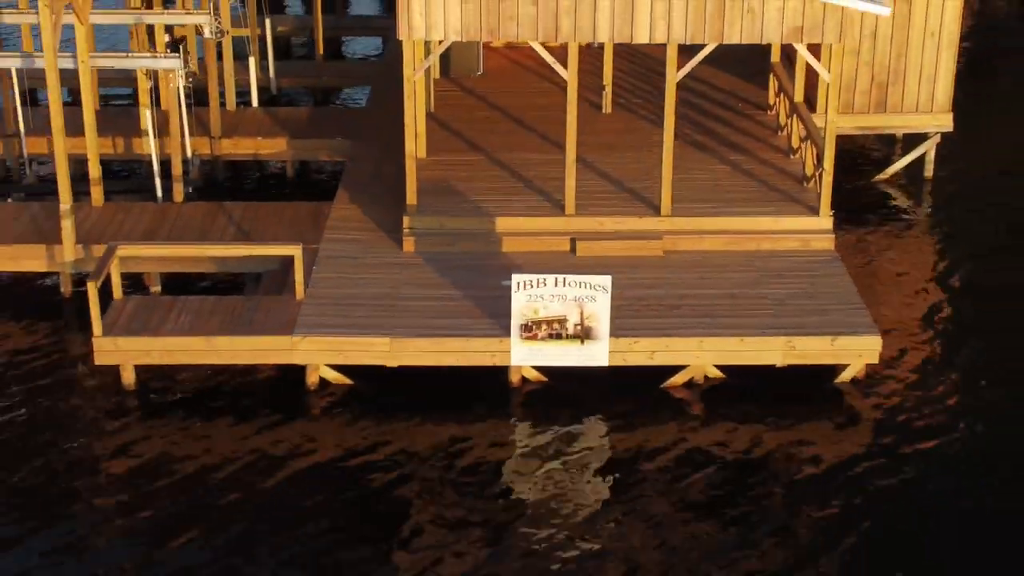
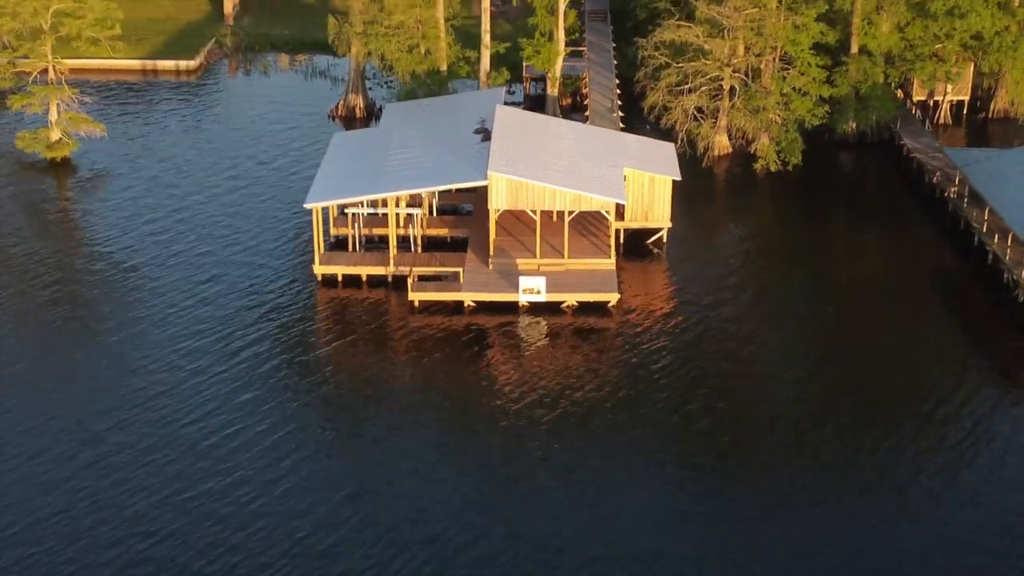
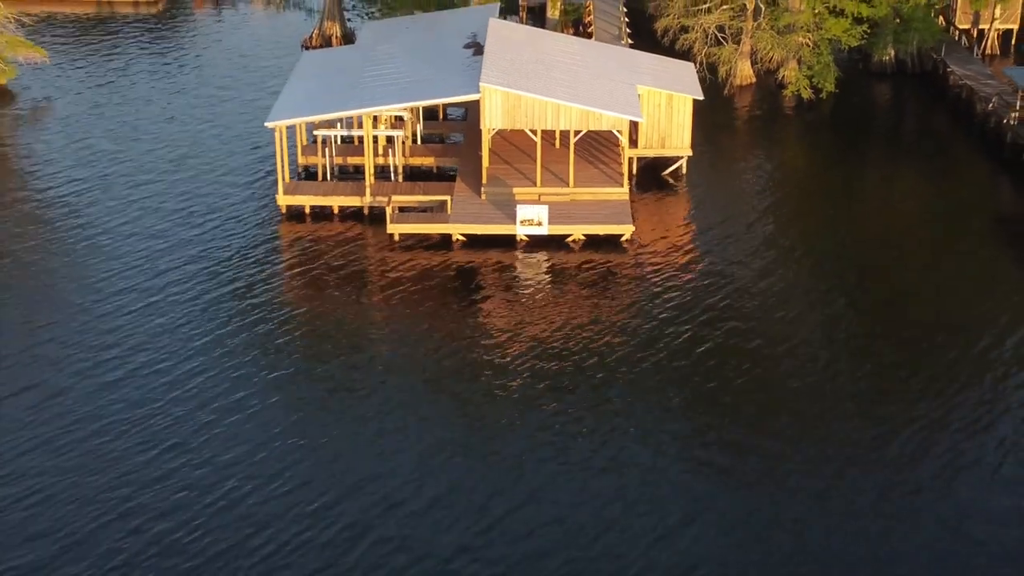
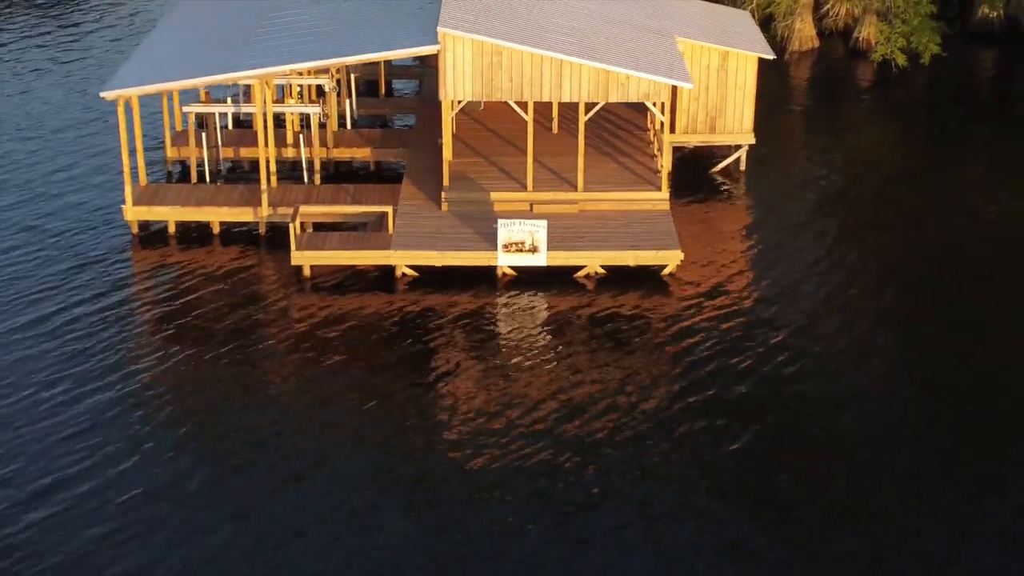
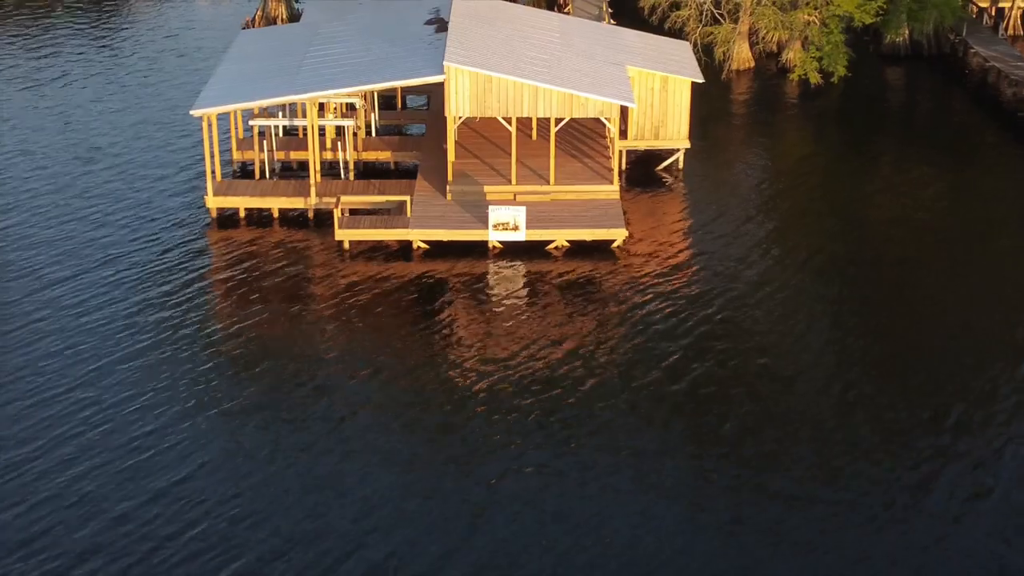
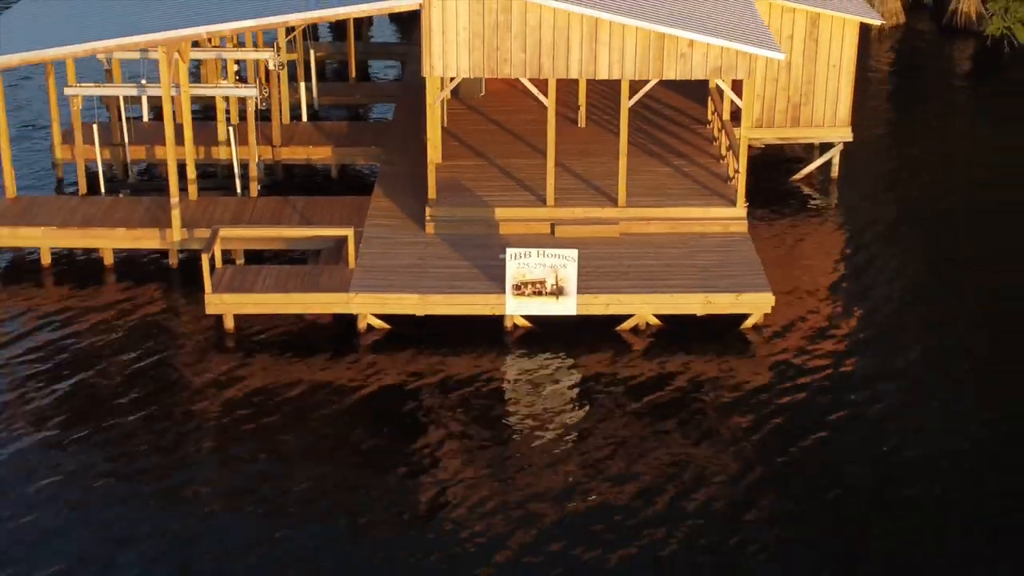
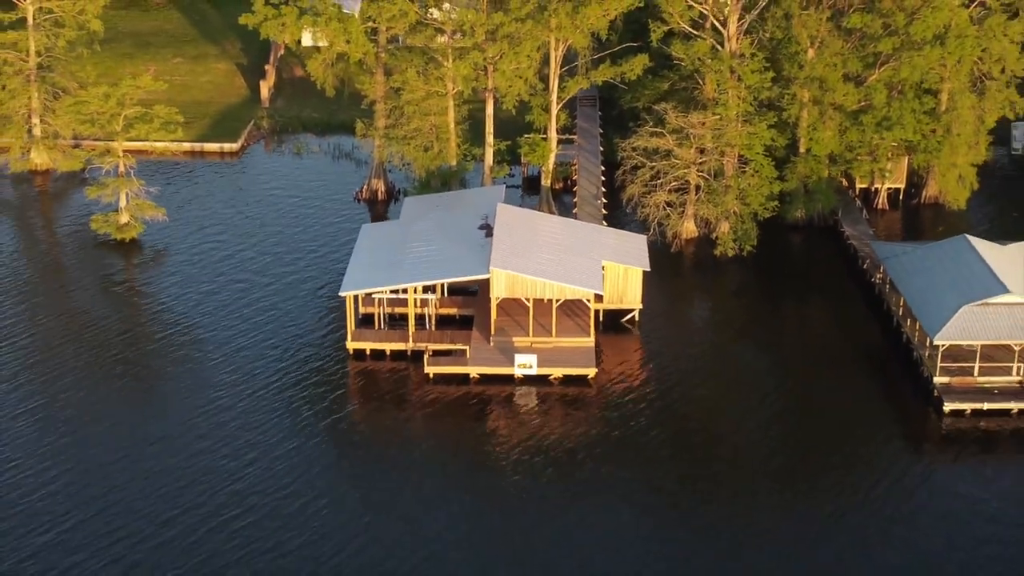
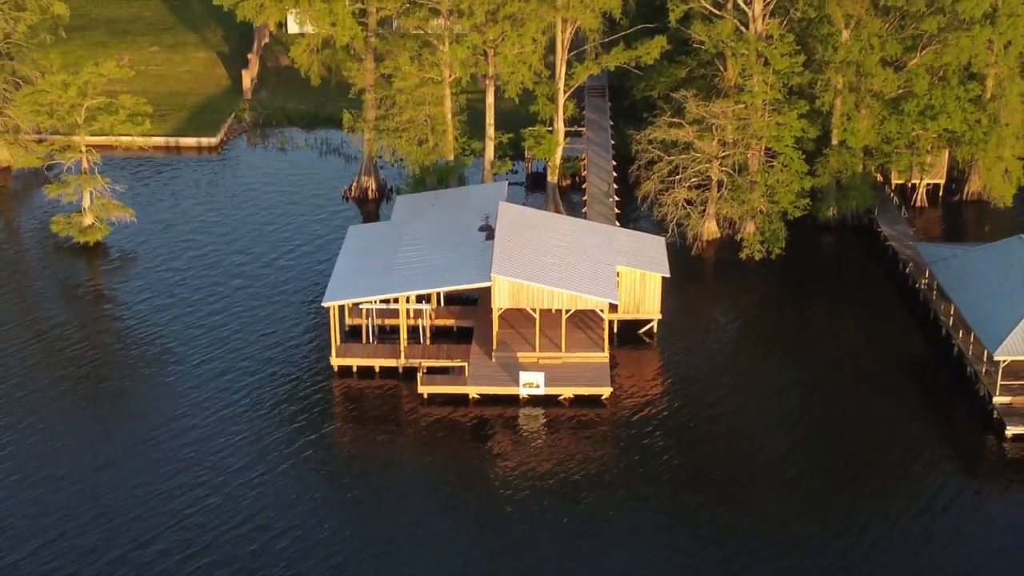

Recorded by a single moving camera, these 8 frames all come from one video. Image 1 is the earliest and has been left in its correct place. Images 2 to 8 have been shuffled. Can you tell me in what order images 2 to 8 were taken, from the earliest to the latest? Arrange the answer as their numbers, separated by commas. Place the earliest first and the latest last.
6, 4, 5, 3, 2, 8, 7
